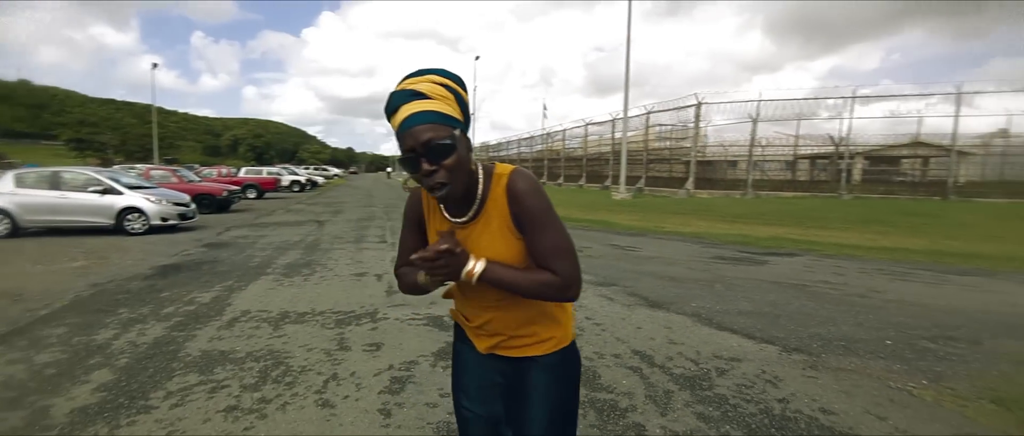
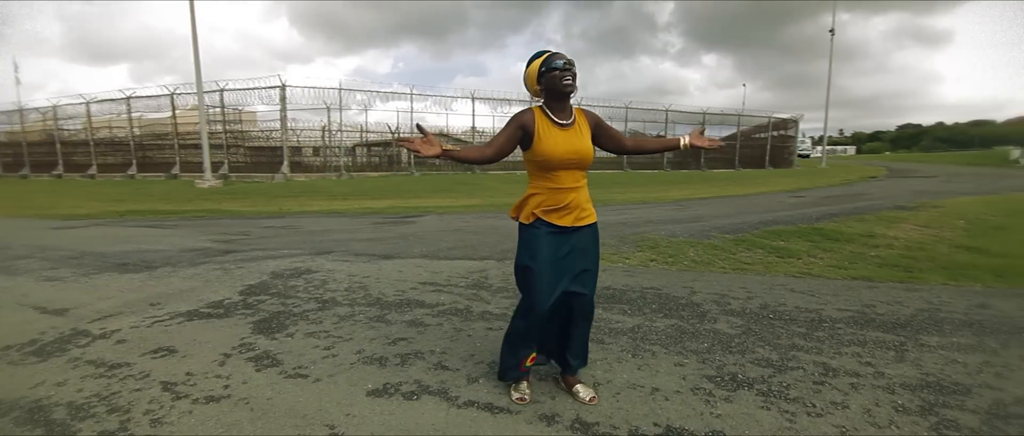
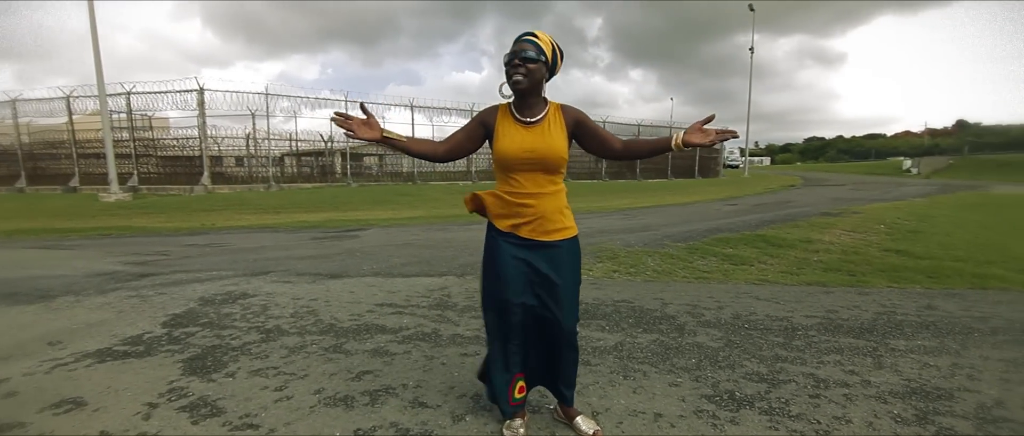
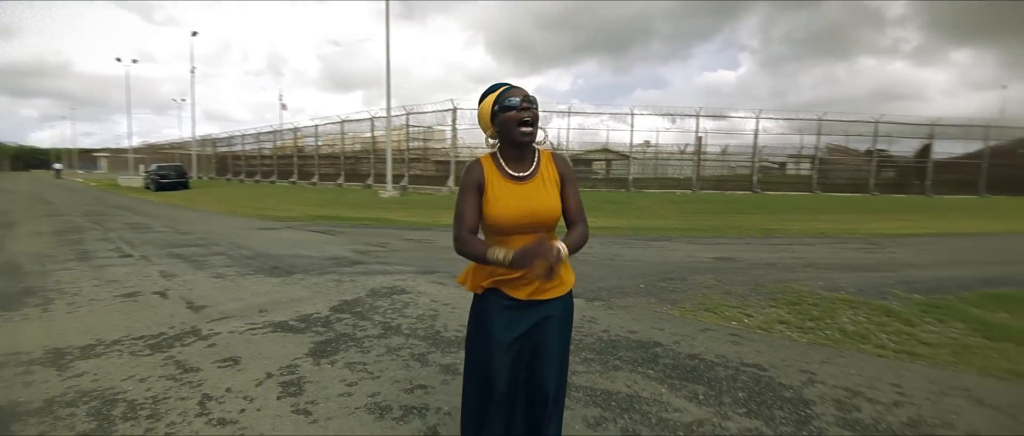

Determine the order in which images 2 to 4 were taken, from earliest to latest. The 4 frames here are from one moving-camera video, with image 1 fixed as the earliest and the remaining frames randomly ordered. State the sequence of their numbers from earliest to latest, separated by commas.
4, 2, 3
